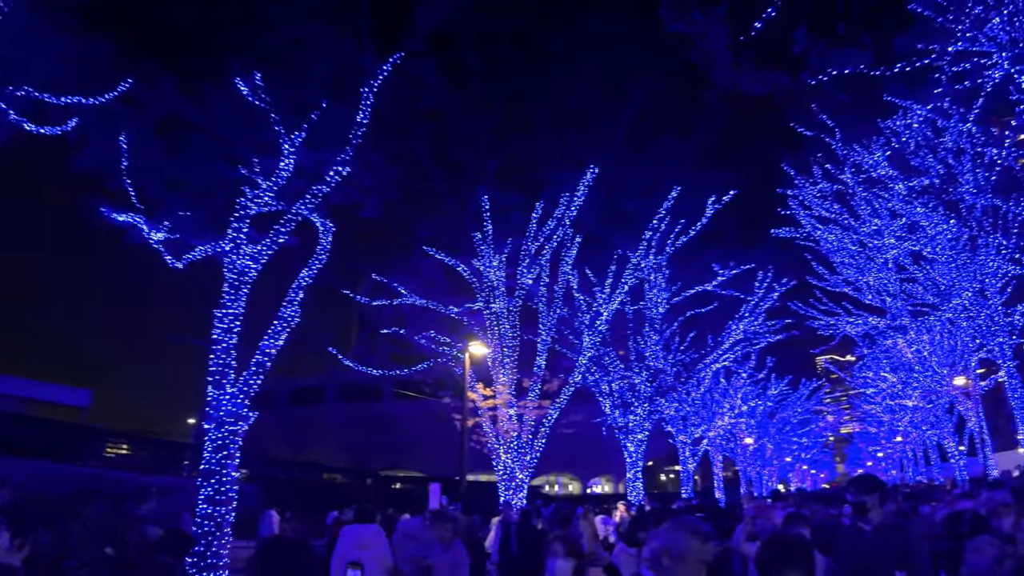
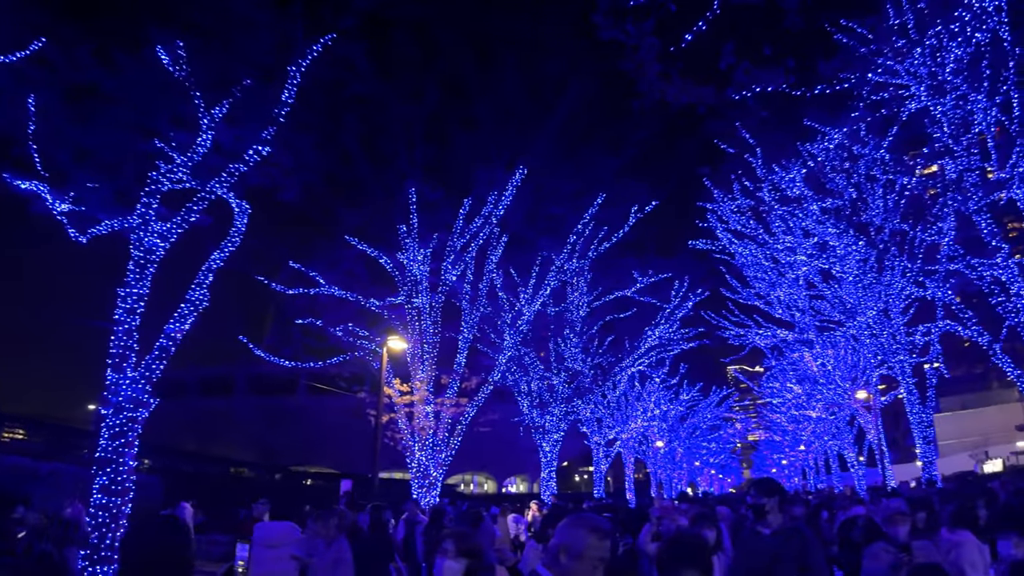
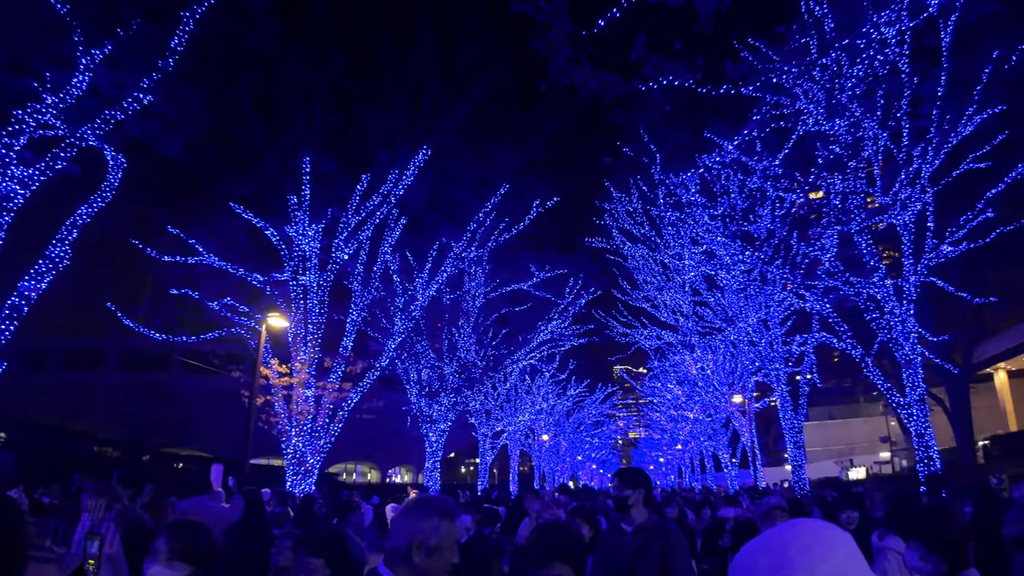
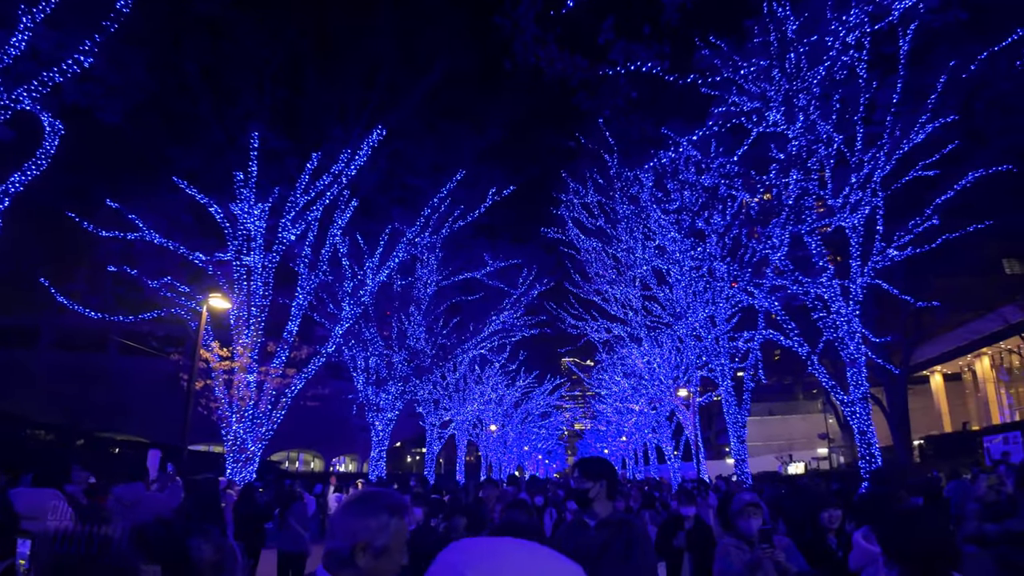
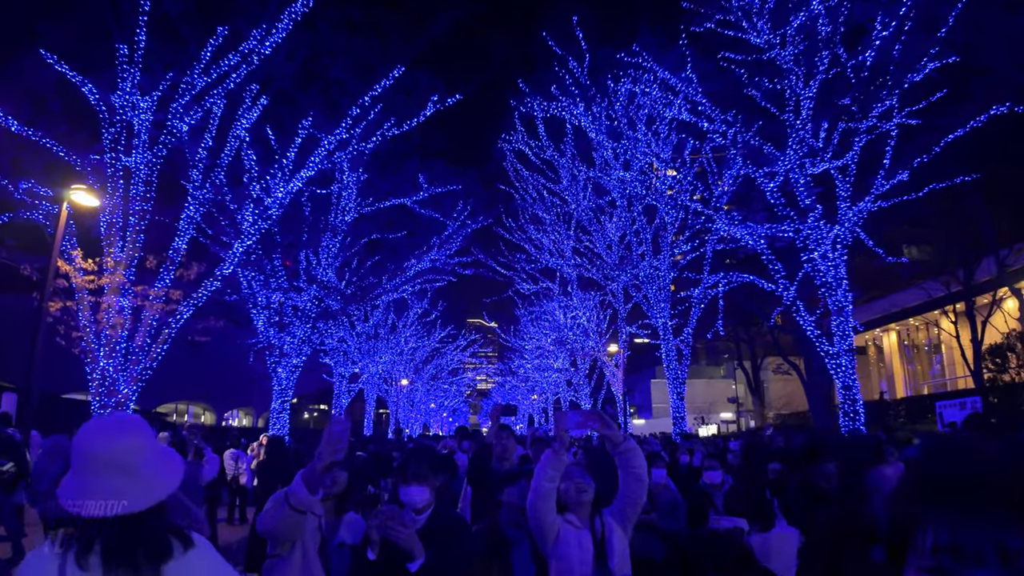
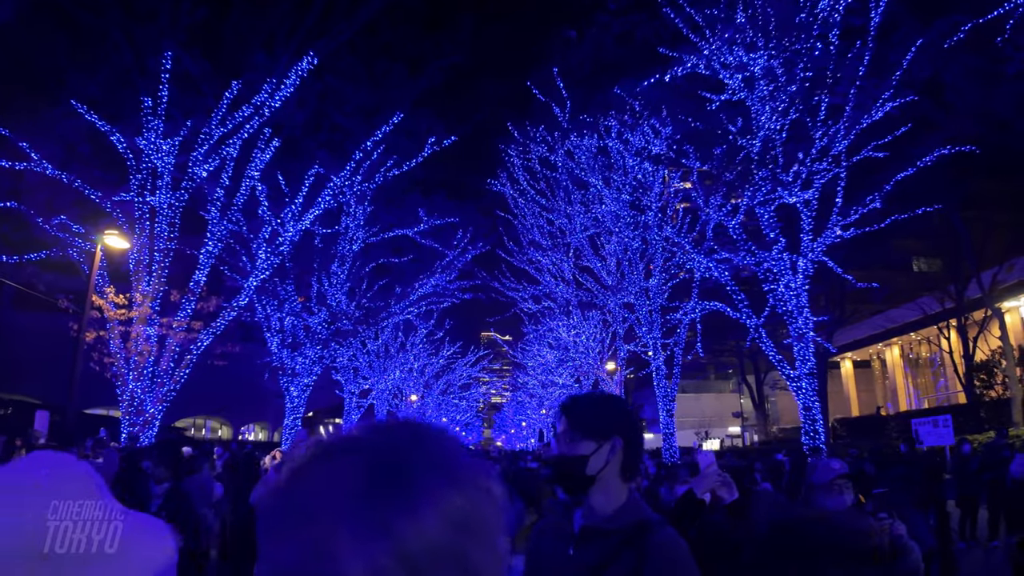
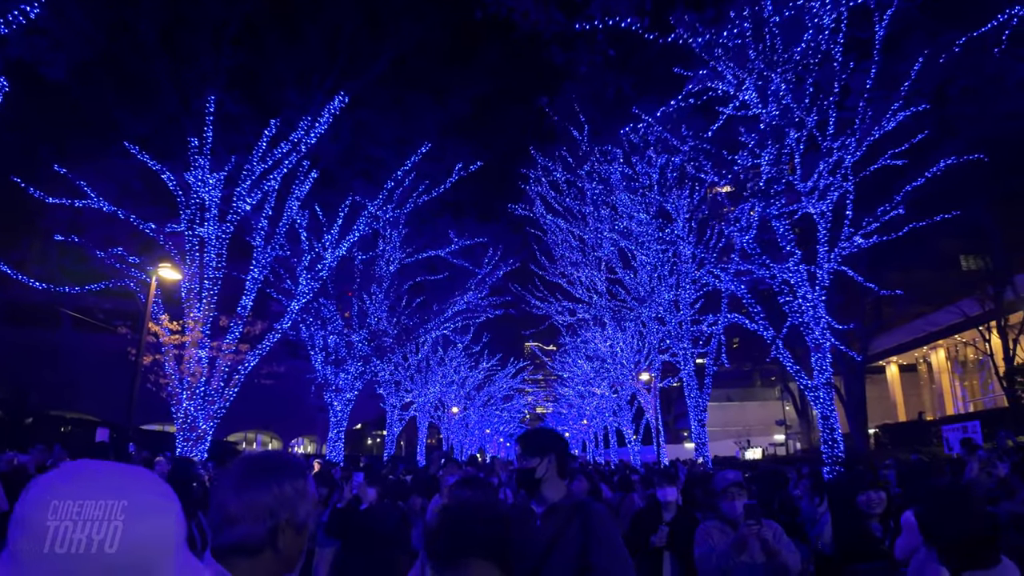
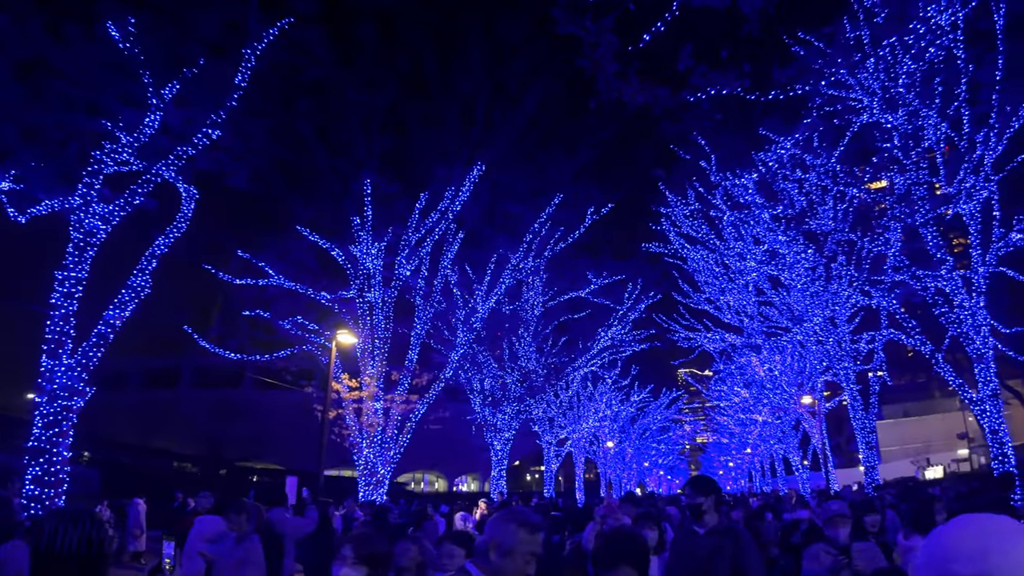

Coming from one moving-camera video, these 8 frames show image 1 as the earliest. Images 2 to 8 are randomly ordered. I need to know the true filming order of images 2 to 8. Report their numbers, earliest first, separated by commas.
2, 8, 3, 4, 7, 6, 5
